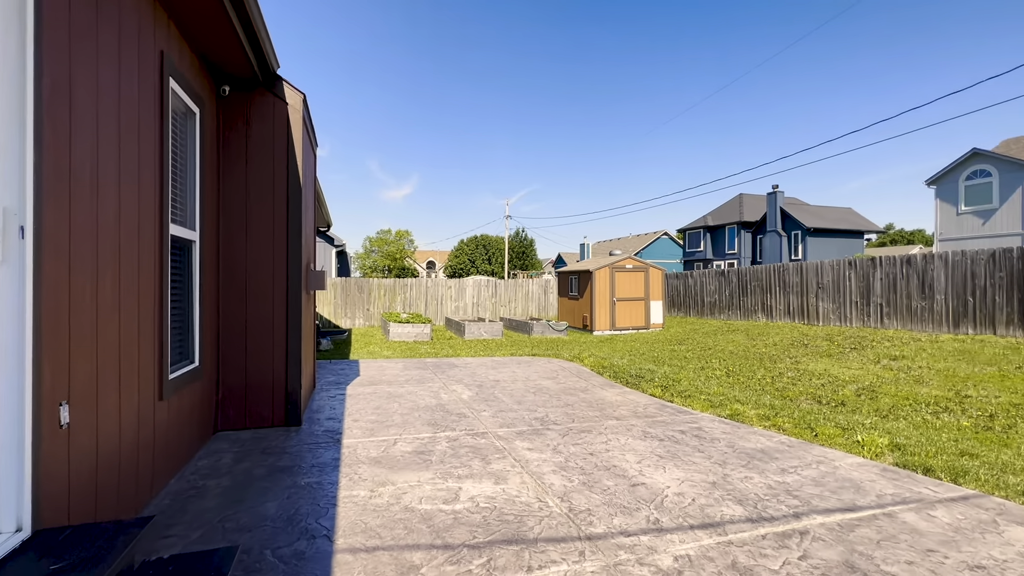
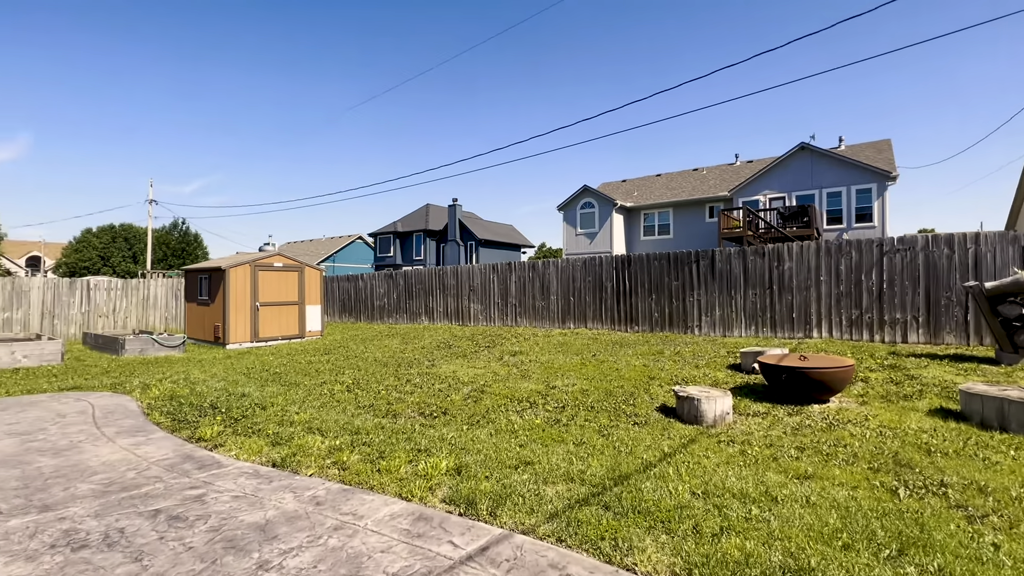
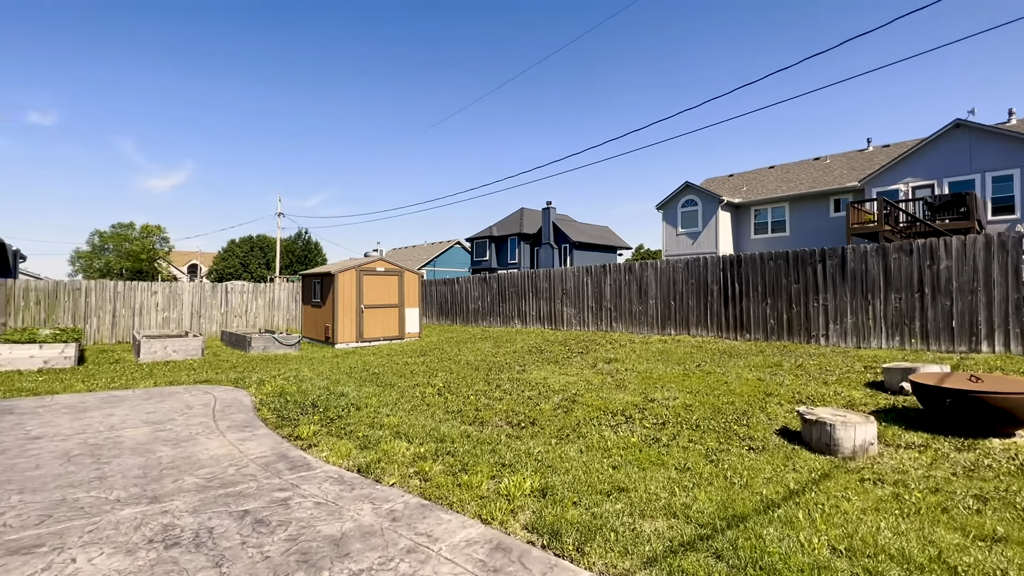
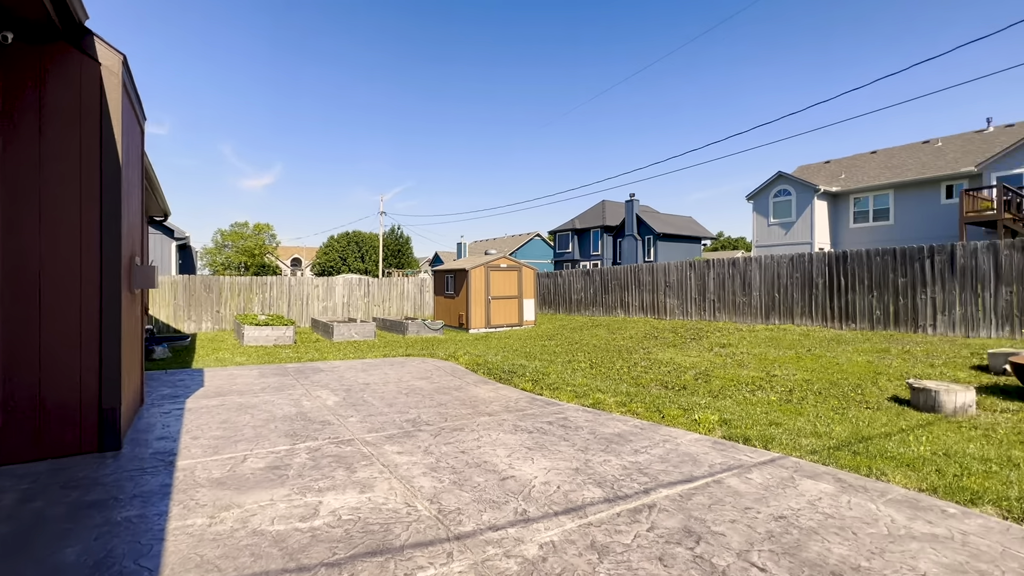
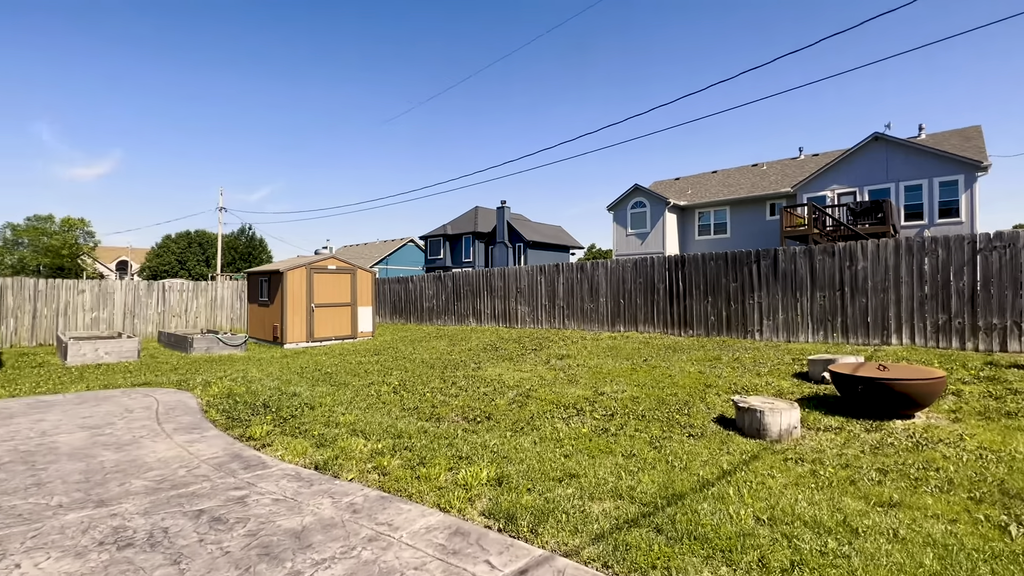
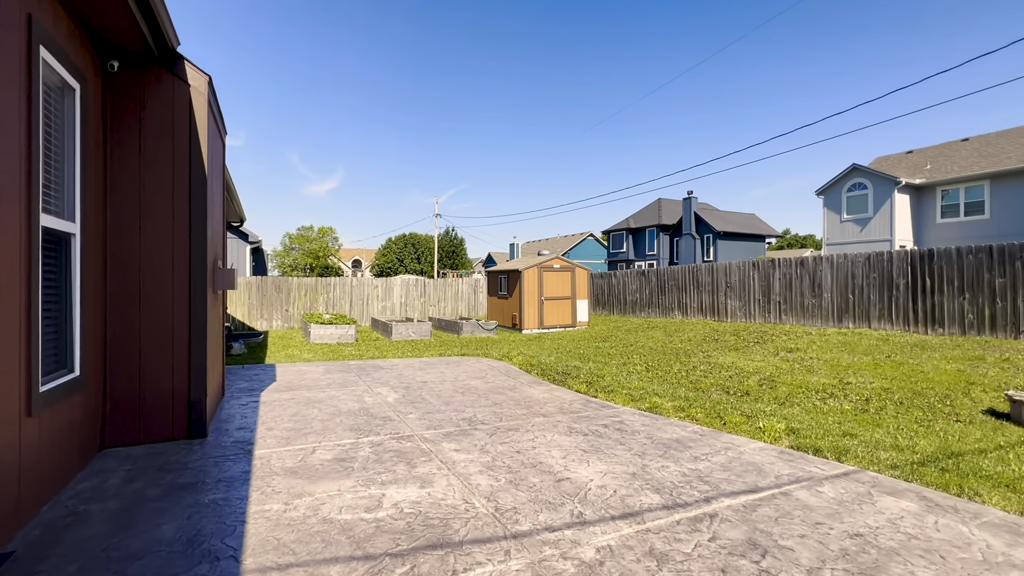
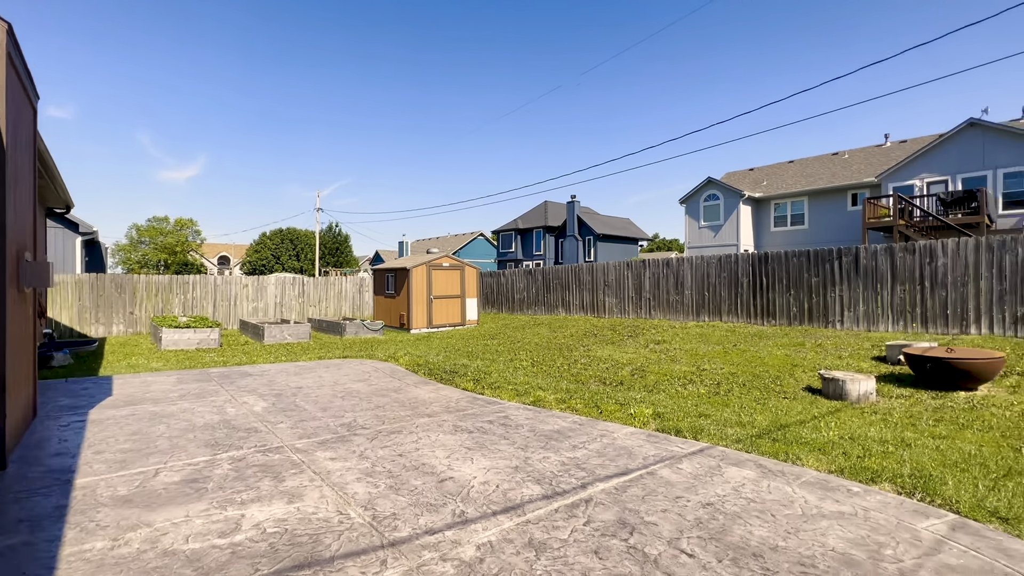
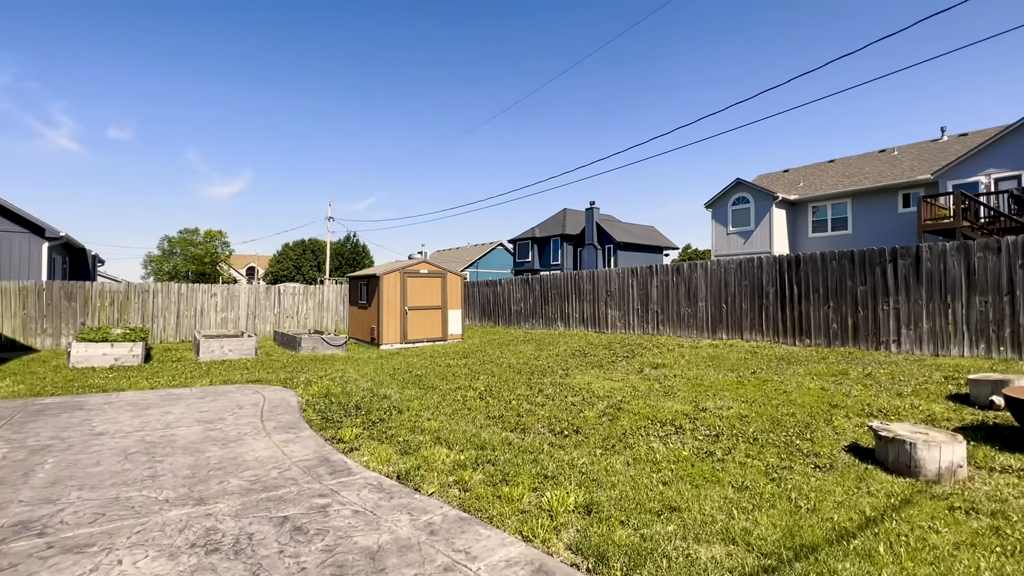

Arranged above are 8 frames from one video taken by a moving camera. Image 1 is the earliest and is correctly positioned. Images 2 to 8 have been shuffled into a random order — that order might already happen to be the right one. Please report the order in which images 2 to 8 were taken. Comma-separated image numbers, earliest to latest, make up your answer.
6, 4, 7, 2, 5, 3, 8
